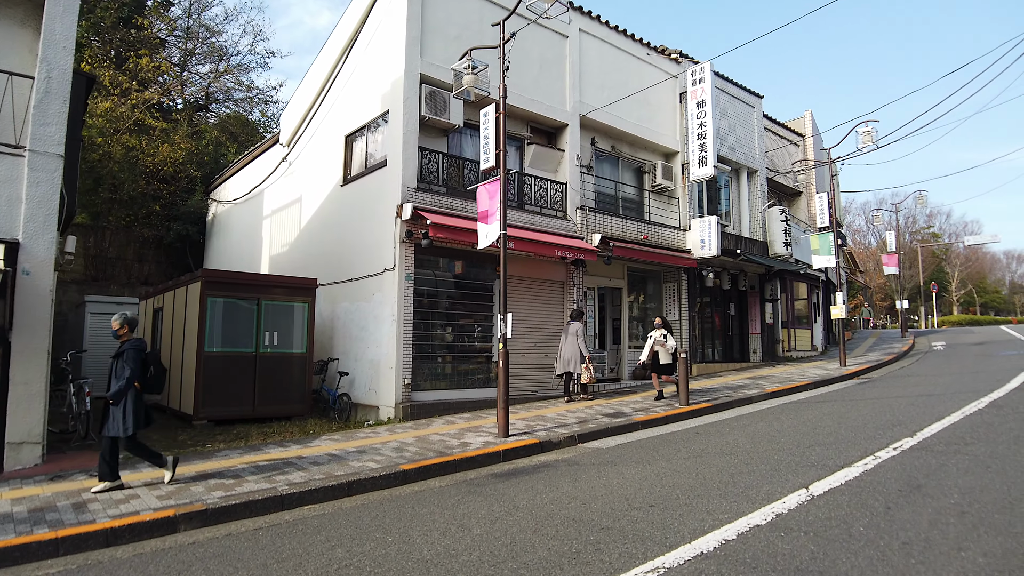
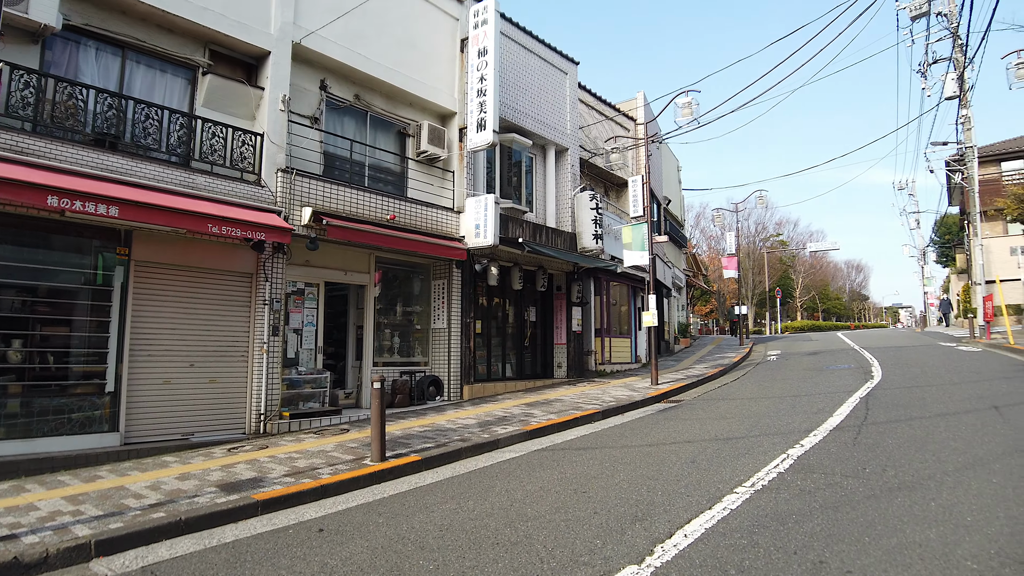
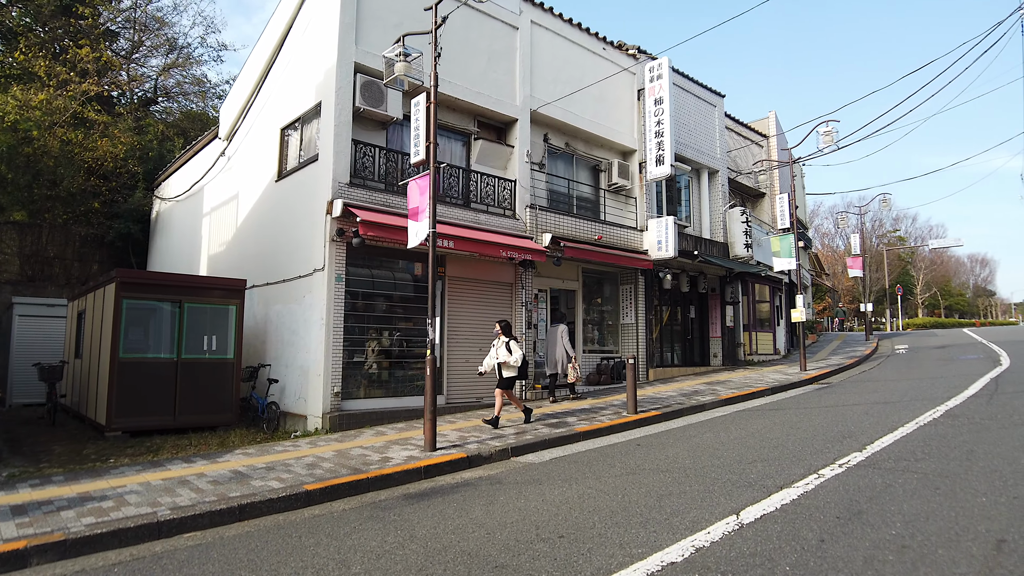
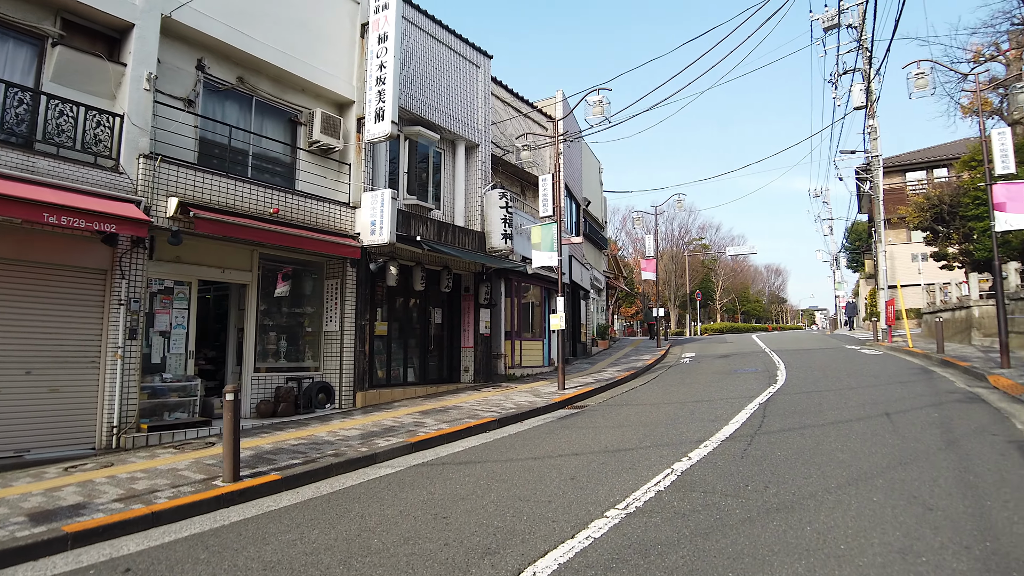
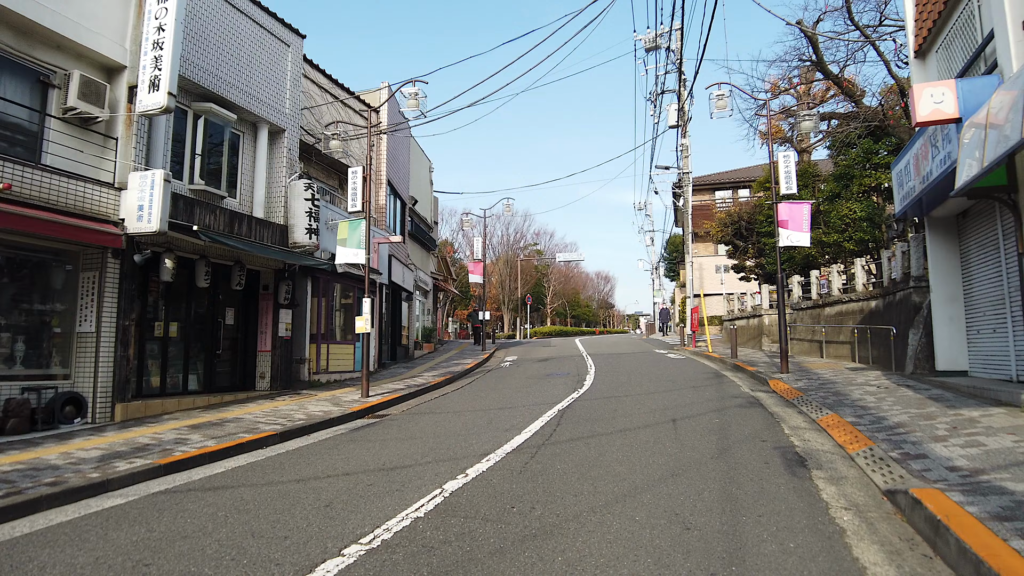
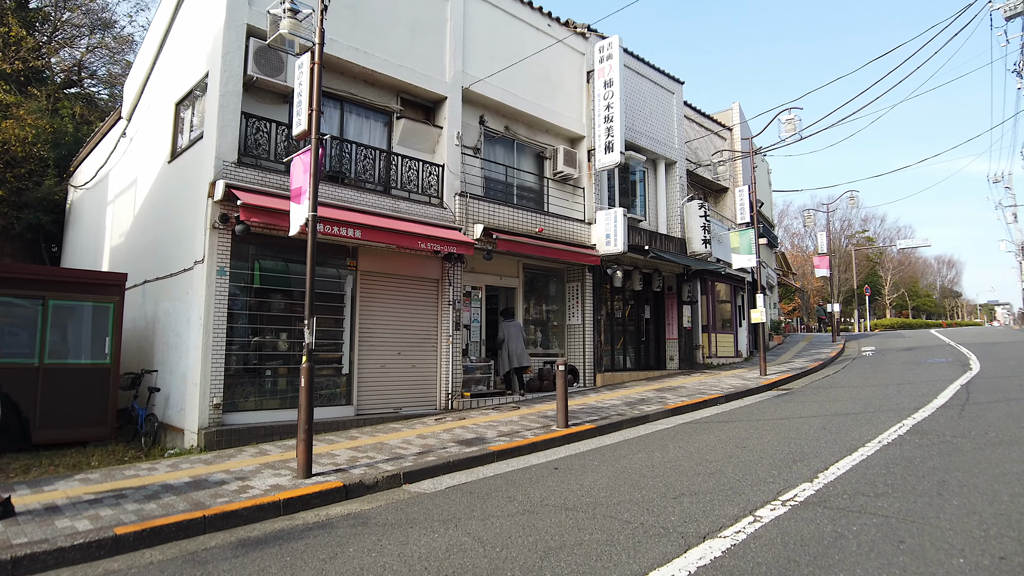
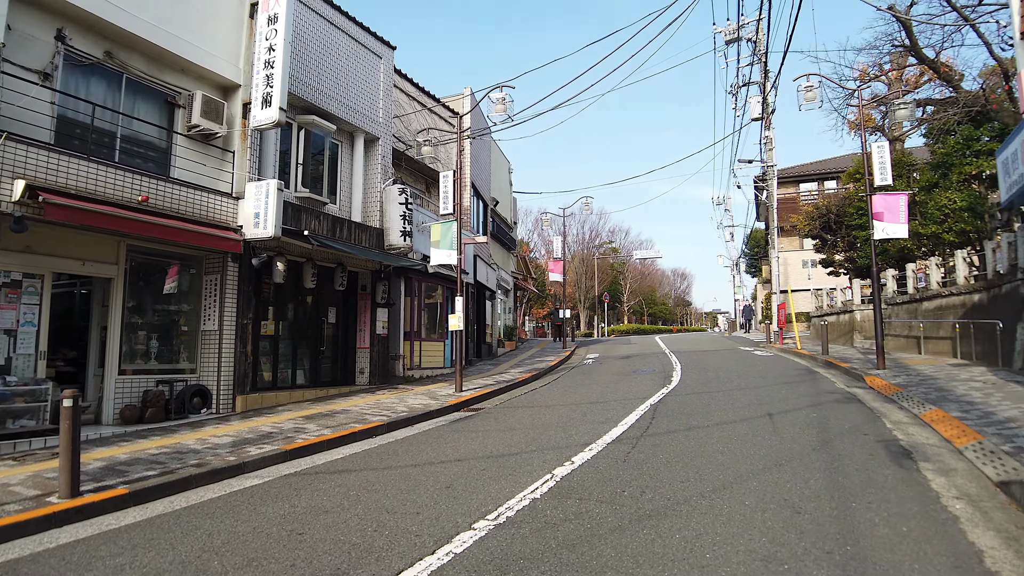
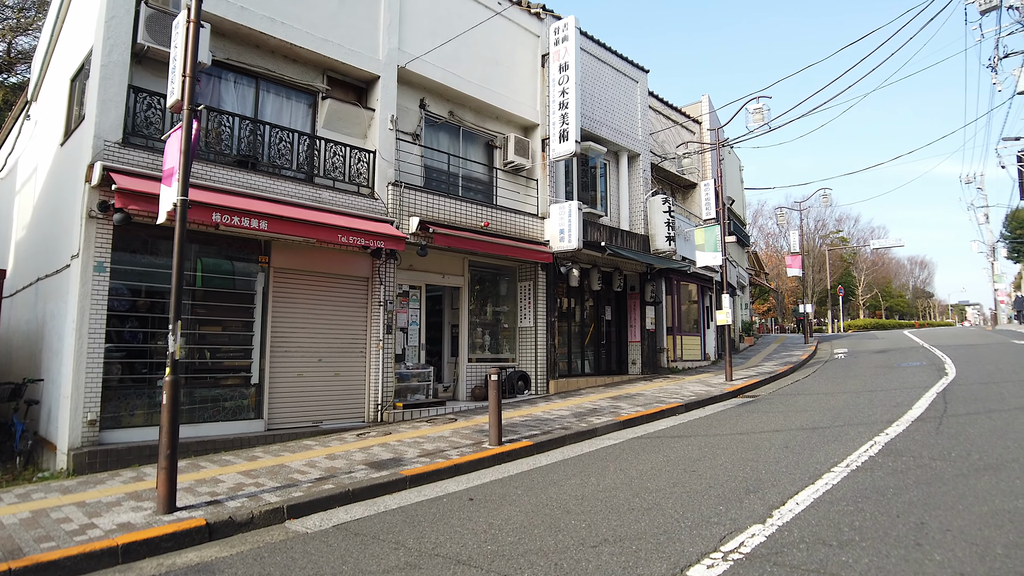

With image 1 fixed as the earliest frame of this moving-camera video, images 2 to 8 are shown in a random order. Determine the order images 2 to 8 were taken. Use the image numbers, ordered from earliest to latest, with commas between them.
3, 6, 8, 2, 4, 7, 5
